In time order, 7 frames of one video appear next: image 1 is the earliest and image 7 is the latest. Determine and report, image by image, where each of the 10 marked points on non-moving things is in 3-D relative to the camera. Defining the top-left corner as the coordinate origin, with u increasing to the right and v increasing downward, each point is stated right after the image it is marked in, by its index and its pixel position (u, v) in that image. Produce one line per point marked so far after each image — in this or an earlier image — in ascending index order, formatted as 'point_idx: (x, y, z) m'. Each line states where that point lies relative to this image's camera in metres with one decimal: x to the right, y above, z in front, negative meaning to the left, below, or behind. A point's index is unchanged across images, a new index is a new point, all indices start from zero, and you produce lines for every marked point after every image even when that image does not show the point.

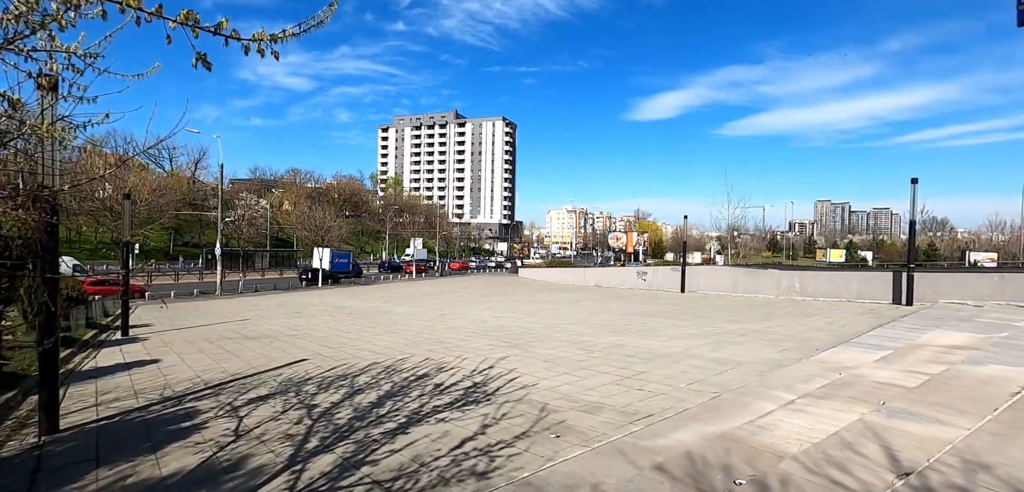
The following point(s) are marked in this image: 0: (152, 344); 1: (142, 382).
0: (-10.6, -2.9, +15.9) m
1: (-6.8, -2.5, +9.9) m
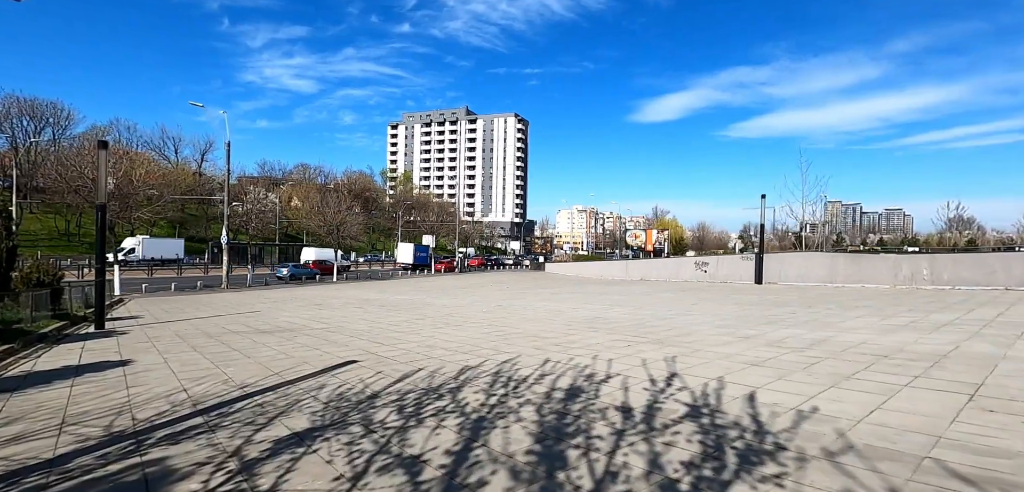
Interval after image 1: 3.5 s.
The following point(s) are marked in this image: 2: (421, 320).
0: (-8.4, -2.1, +11.9) m
1: (-4.6, -1.7, +5.8) m
2: (-2.4, -1.9, +14.1) m
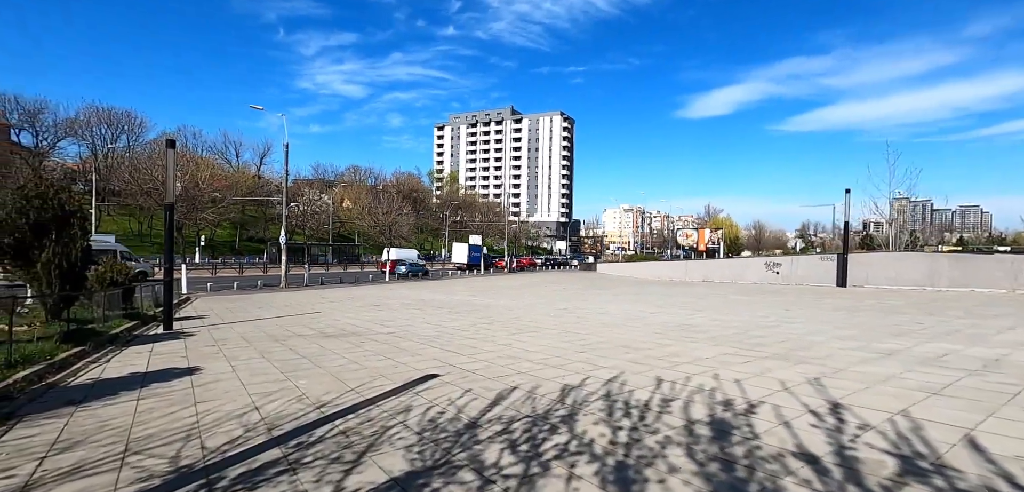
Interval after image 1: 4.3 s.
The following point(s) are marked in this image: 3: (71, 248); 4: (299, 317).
0: (-6.7, -2.1, +11.5) m
1: (-3.5, -1.7, +5.2) m
2: (-0.6, -1.9, +13.3) m
3: (-10.6, -0.1, +13.0) m
4: (-7.1, -2.4, +17.9) m
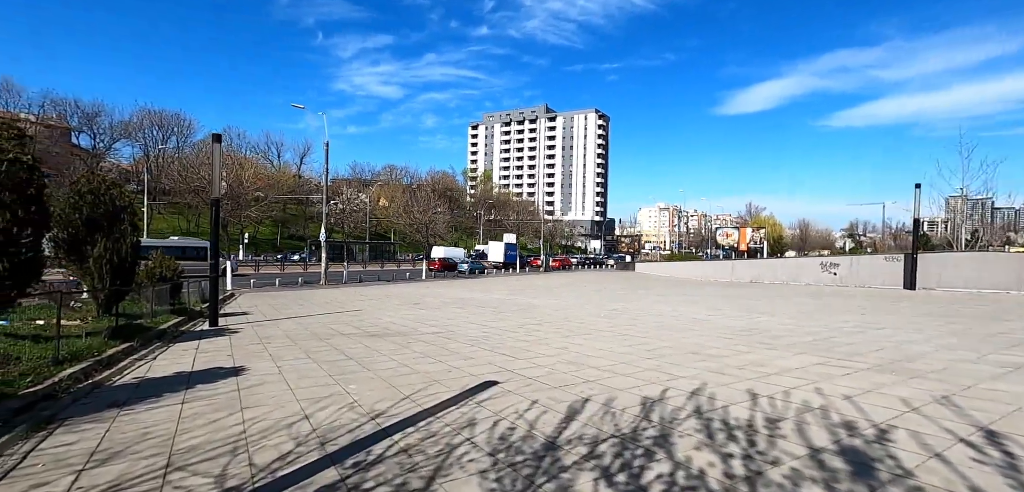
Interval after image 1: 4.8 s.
0: (-5.6, -2.0, +11.3) m
1: (-2.8, -1.6, +4.7) m
2: (+0.6, -1.9, +12.6) m
3: (-9.4, +0.1, +13.0) m
4: (-5.6, -2.3, +17.7) m
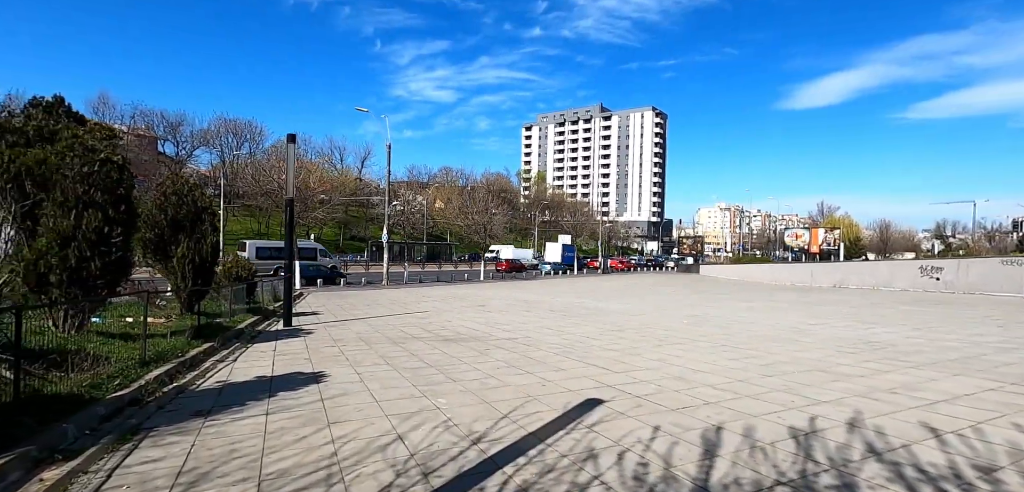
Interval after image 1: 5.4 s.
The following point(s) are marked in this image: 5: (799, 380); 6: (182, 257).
0: (-4.0, -2.0, +11.1) m
1: (-1.8, -1.6, +4.2) m
2: (+2.3, -1.9, +11.8) m
3: (-7.5, 0.0, +13.1) m
4: (-3.3, -2.3, +17.4) m
5: (+3.5, -1.6, +6.6) m
6: (-7.8, -0.3, +12.8) m
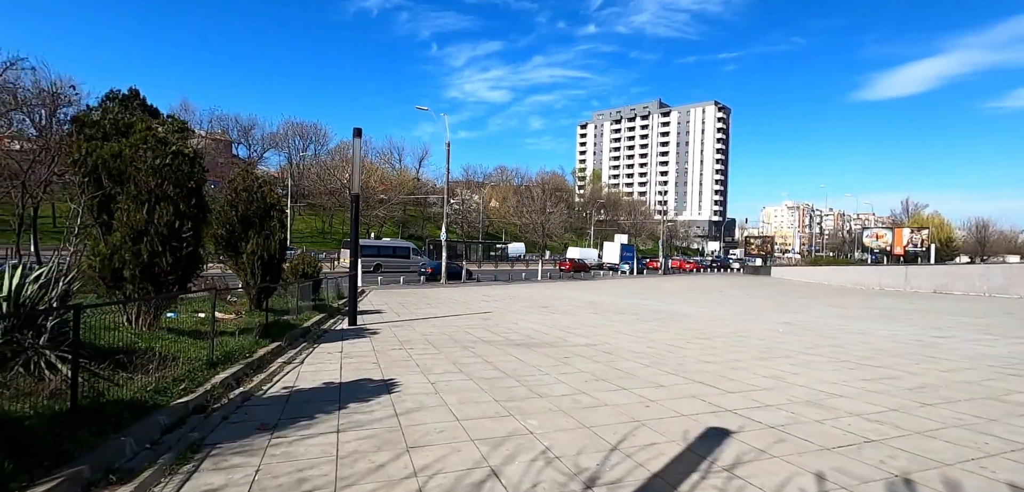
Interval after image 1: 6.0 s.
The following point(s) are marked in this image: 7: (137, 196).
0: (-2.5, -1.9, +10.5) m
1: (-1.0, -1.6, +3.5) m
2: (+3.9, -1.9, +10.6) m
3: (-5.8, +0.1, +12.9) m
4: (-1.2, -2.2, +16.8) m
5: (+4.5, -1.6, +5.3) m
6: (-6.1, -0.2, +12.6) m
7: (-6.0, +0.8, +8.7) m
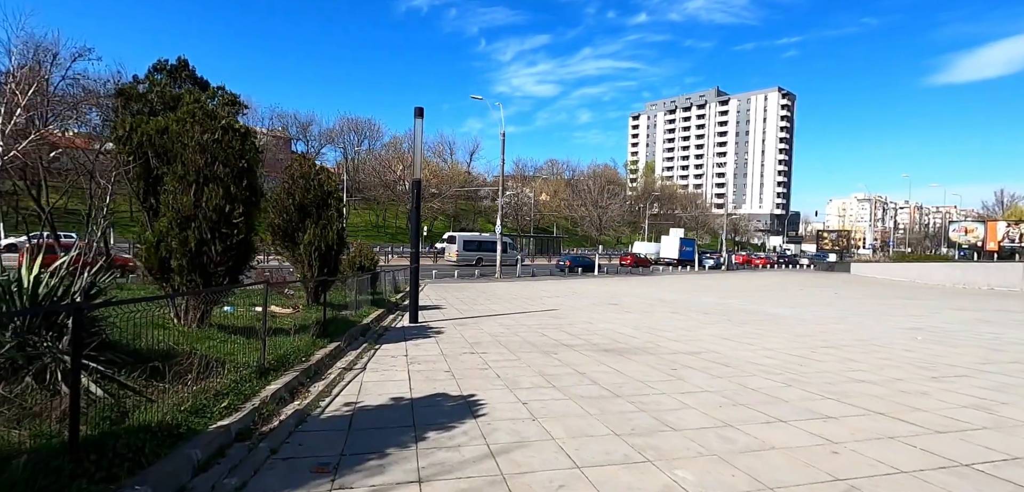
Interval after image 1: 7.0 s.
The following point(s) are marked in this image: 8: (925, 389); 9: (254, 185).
0: (-1.0, -1.7, +9.3) m
1: (-0.2, -1.5, +2.1) m
2: (+5.3, -1.7, +8.7) m
3: (-4.1, +0.4, +11.9) m
4: (+0.9, -2.0, +15.4) m
5: (+5.5, -1.5, +3.4) m
6: (-4.4, 0.0, +11.7) m
7: (-4.7, +1.0, +7.7) m
8: (+4.8, -1.6, +6.2) m
9: (-4.1, +0.9, +8.6) m
